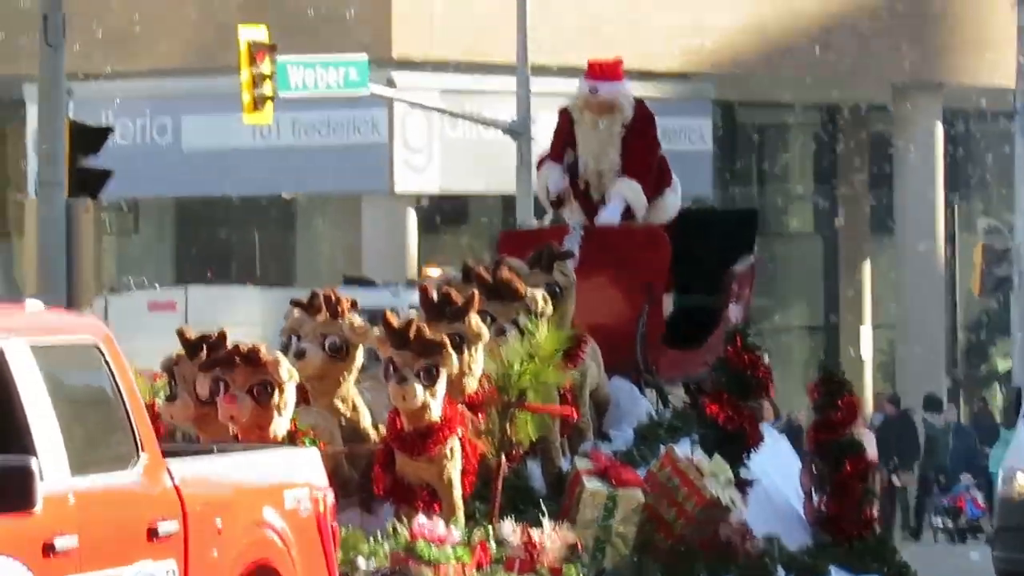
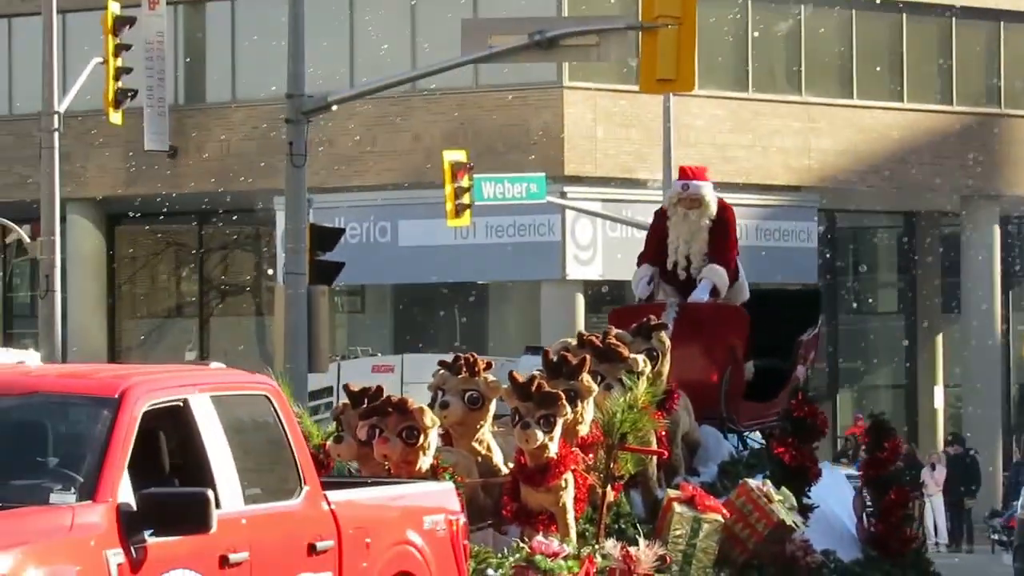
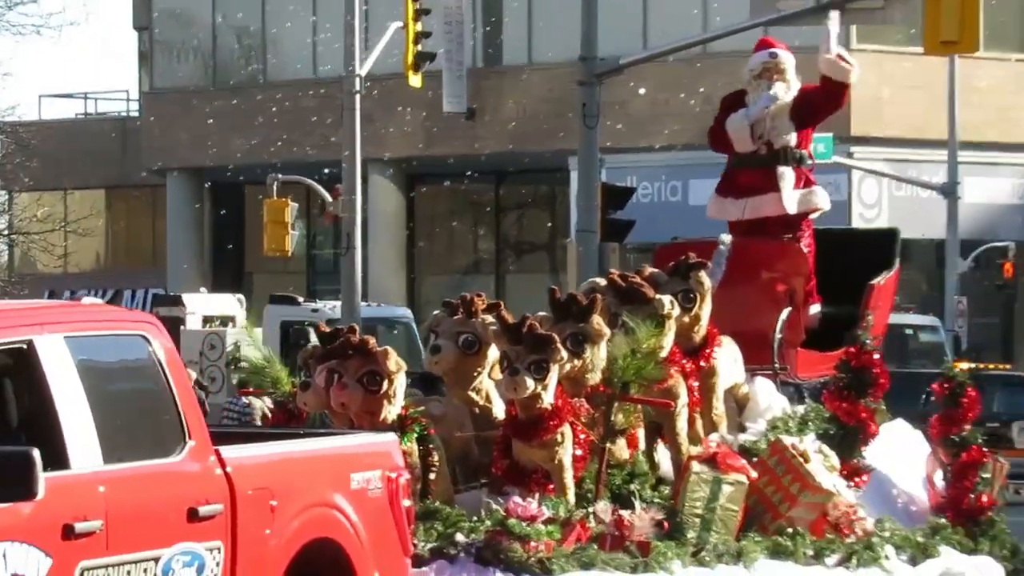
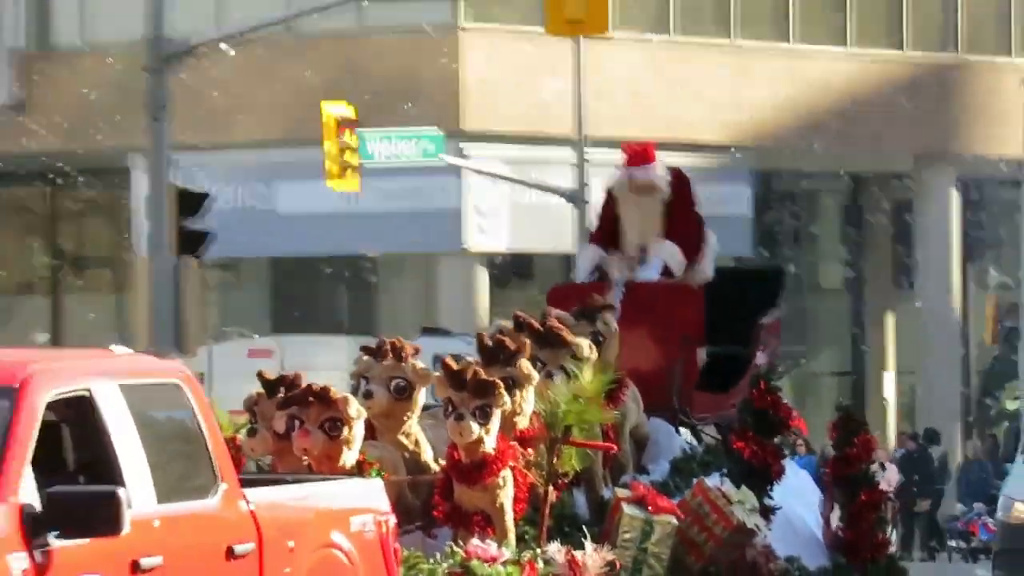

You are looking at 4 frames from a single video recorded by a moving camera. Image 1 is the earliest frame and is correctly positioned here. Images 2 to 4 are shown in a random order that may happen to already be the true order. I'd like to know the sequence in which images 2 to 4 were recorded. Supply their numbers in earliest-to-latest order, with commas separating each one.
4, 2, 3
